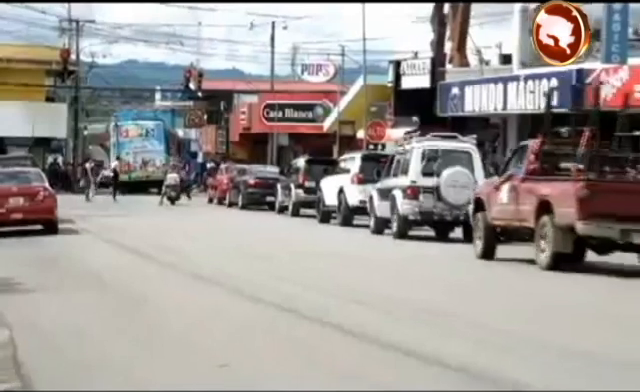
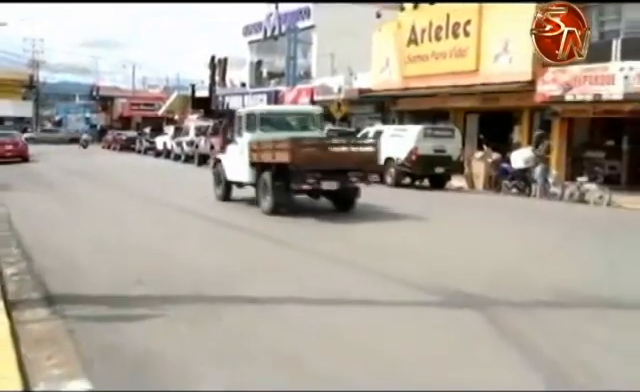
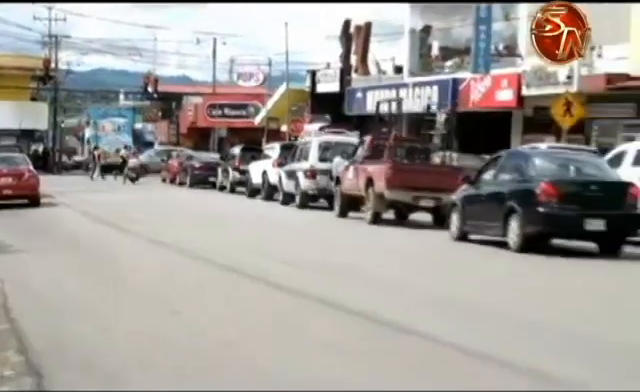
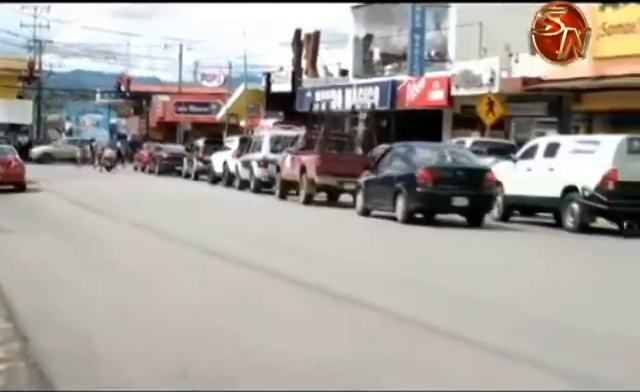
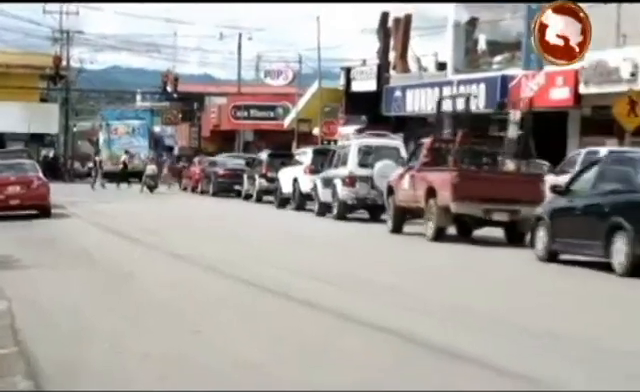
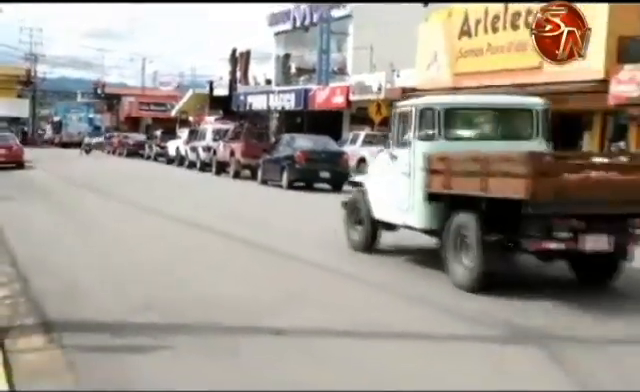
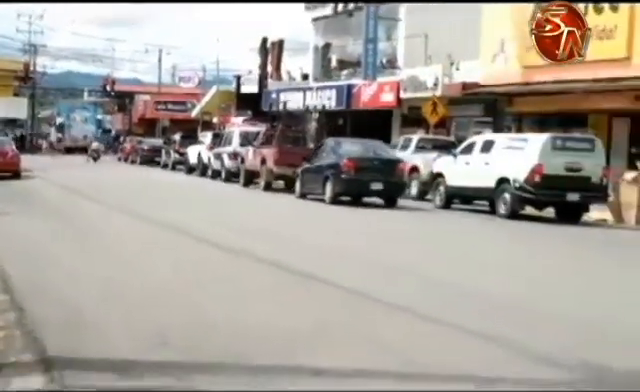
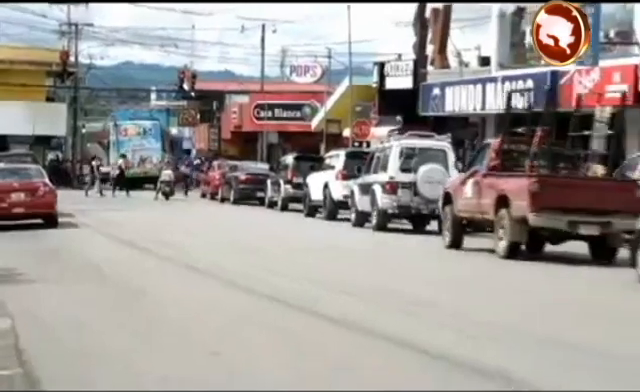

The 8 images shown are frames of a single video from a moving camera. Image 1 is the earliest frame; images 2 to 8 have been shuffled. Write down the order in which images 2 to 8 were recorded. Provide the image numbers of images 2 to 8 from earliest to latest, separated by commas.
8, 5, 3, 4, 7, 6, 2
